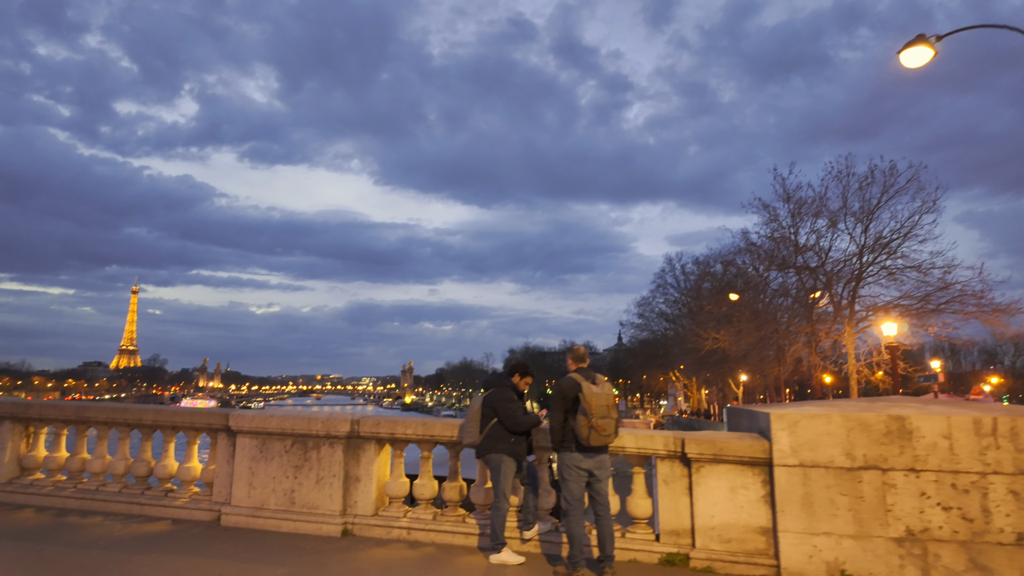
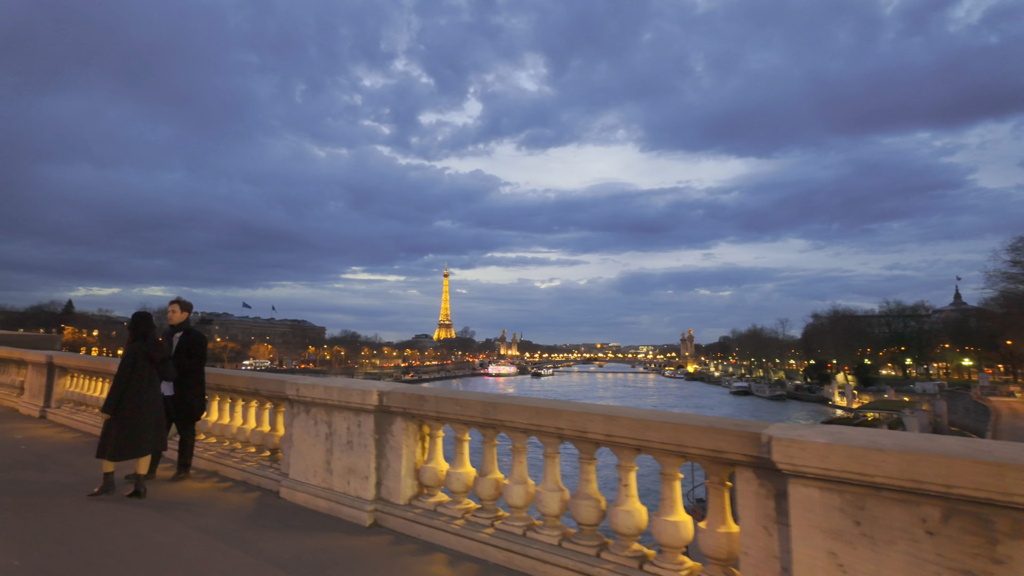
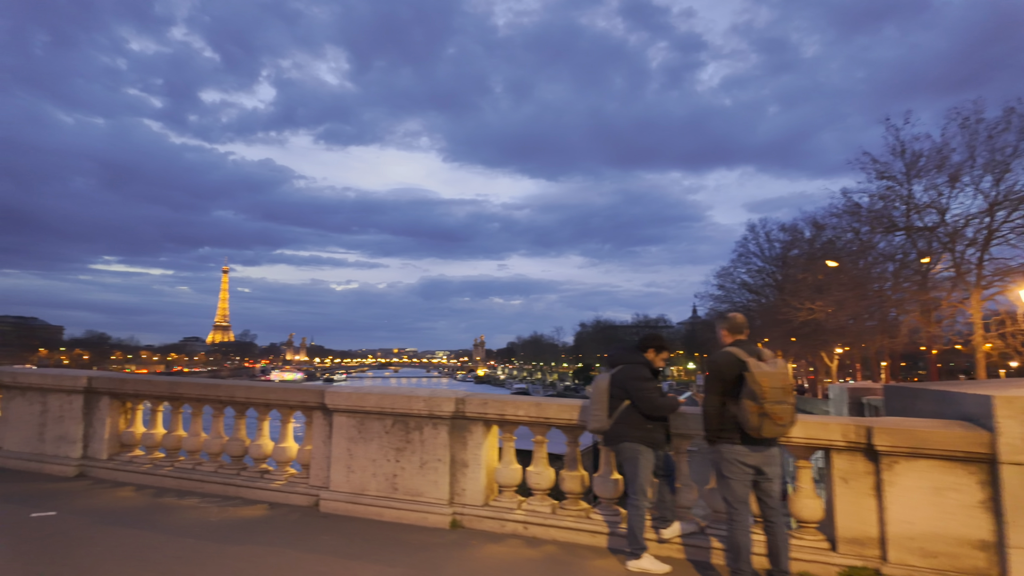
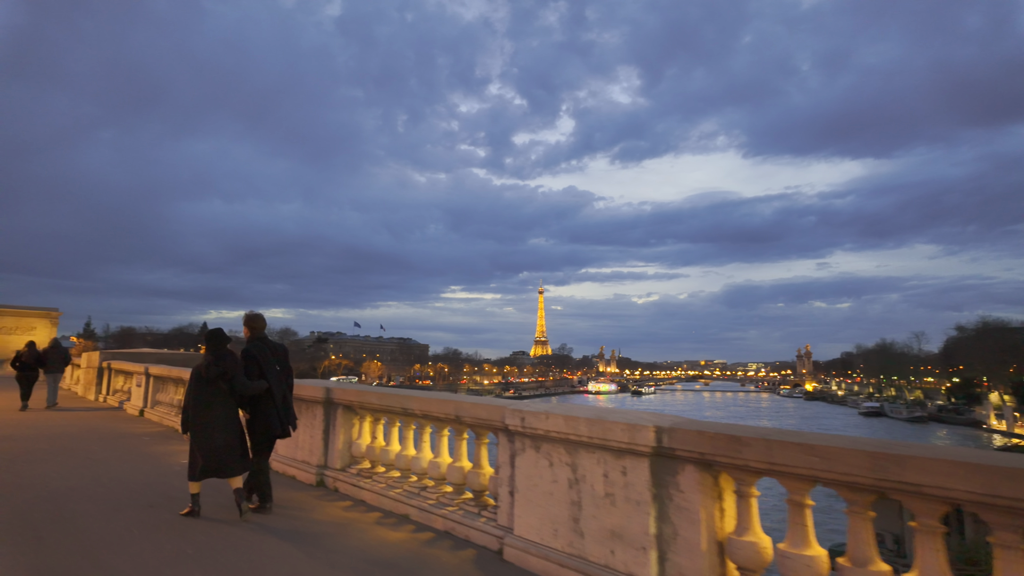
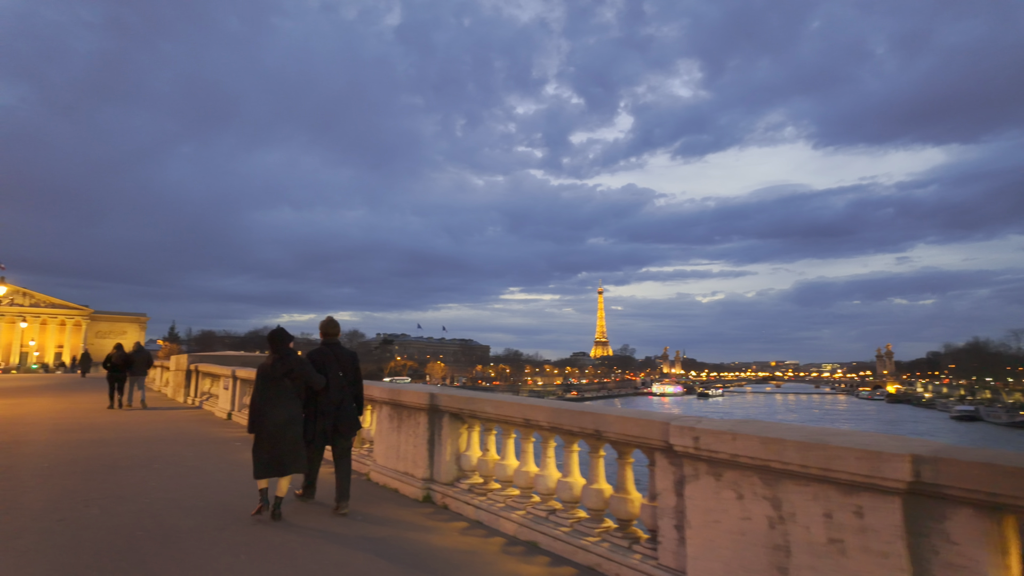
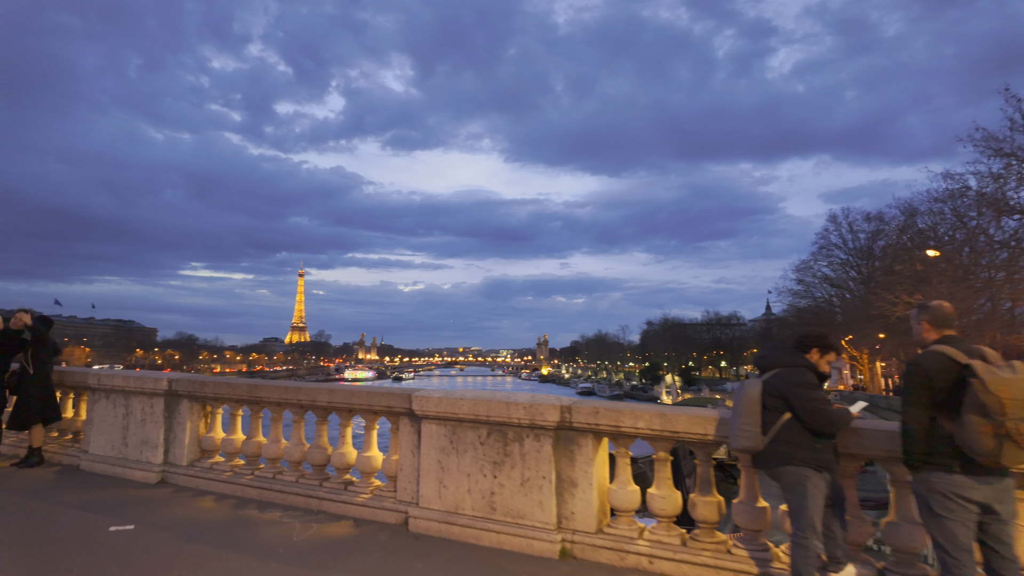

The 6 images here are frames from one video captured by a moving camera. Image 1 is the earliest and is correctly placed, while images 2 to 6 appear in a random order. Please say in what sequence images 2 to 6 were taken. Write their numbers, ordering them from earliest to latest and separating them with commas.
3, 6, 2, 4, 5
